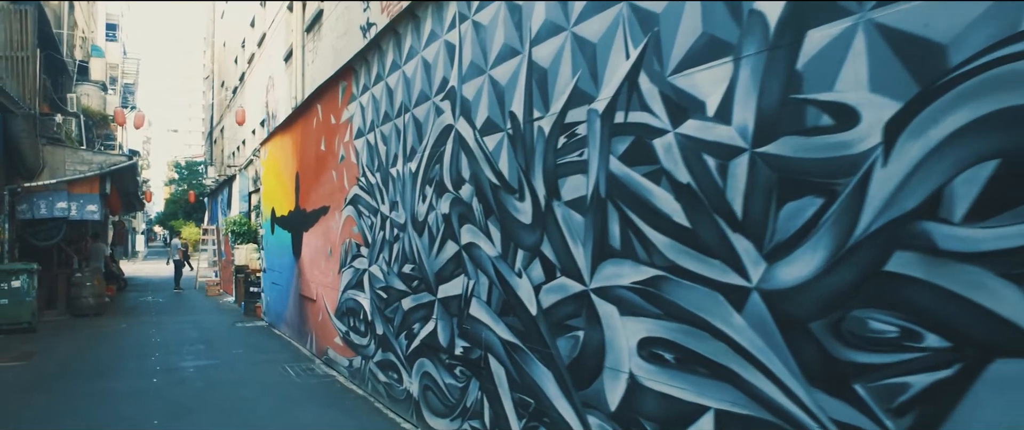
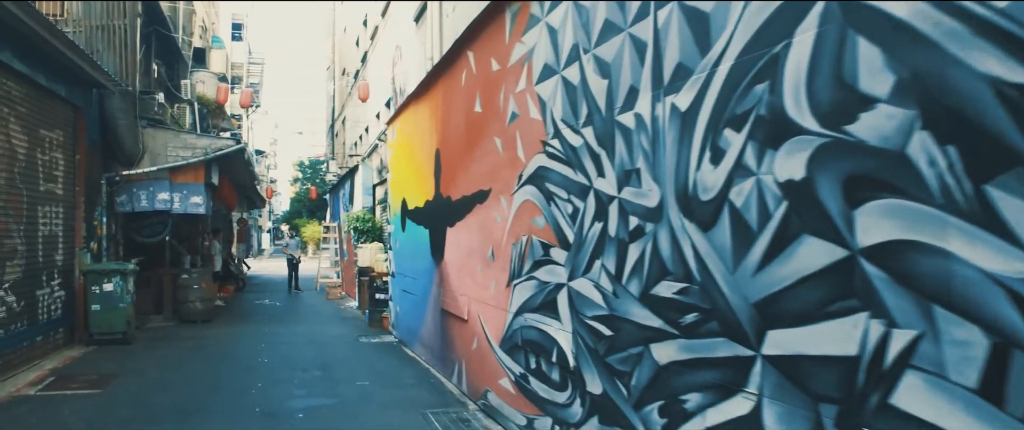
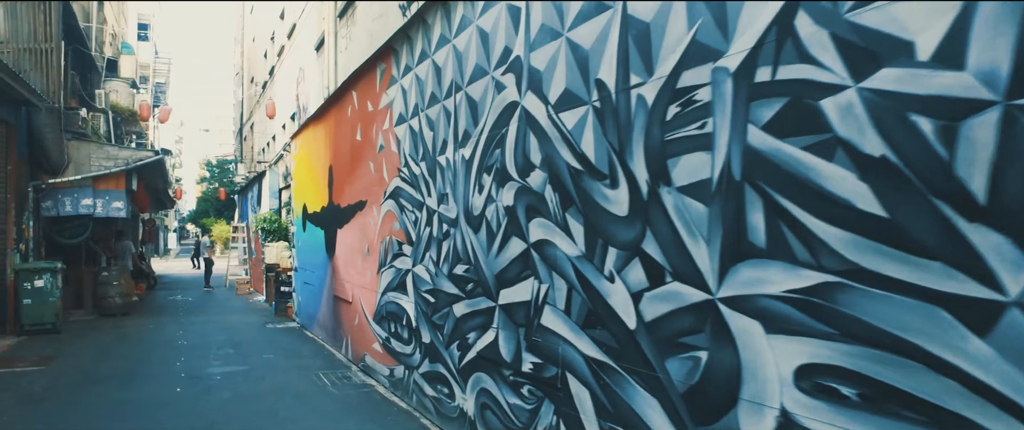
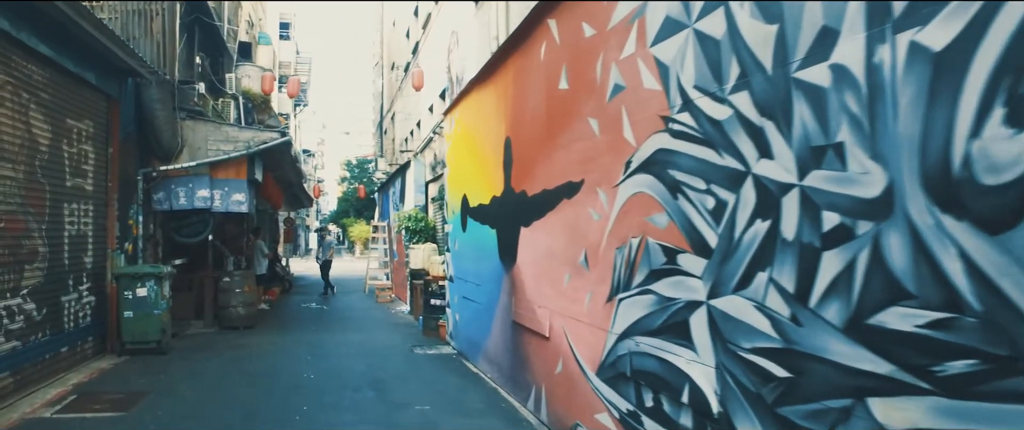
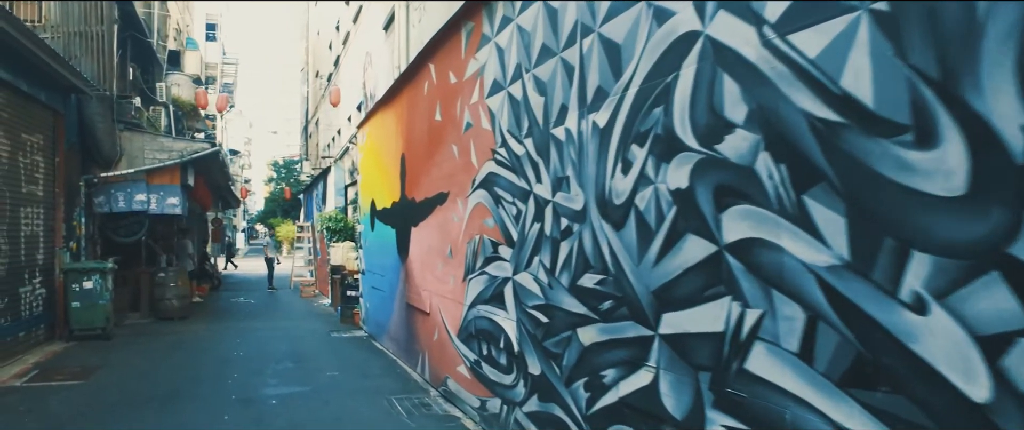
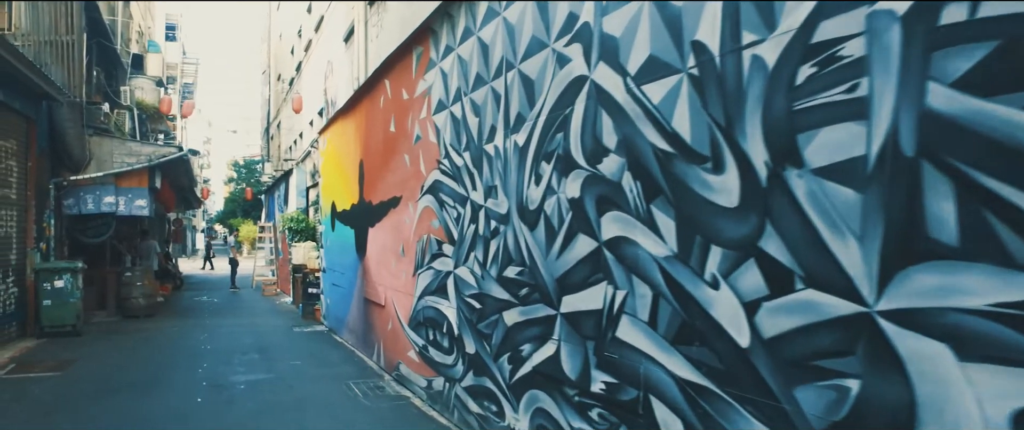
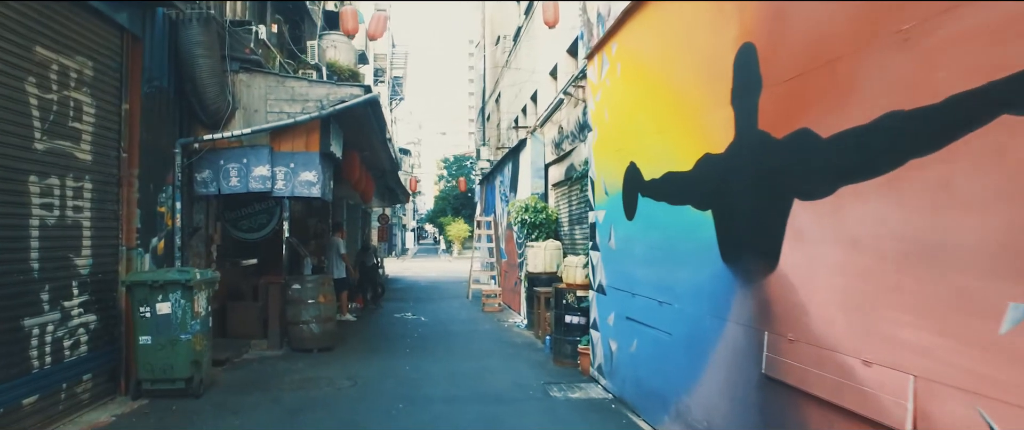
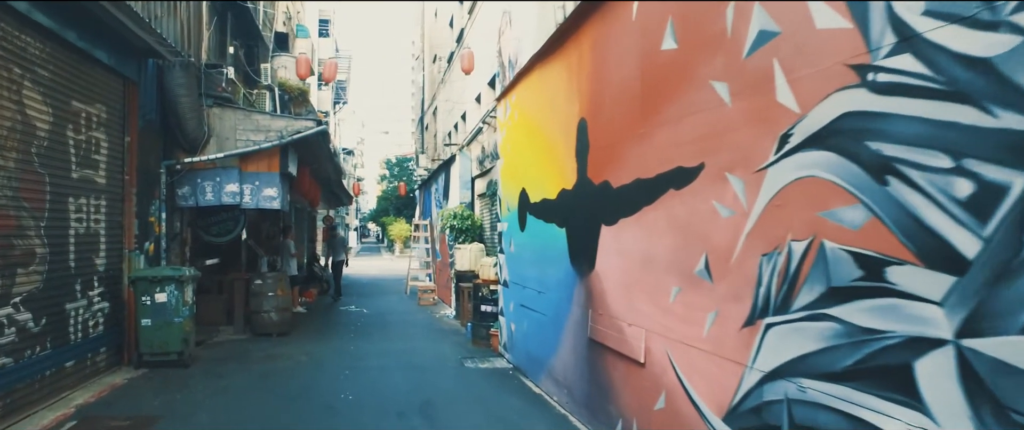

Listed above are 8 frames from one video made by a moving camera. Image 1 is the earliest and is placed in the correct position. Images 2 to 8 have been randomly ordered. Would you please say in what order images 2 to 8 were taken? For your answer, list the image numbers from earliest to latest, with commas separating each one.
3, 6, 5, 2, 4, 8, 7
